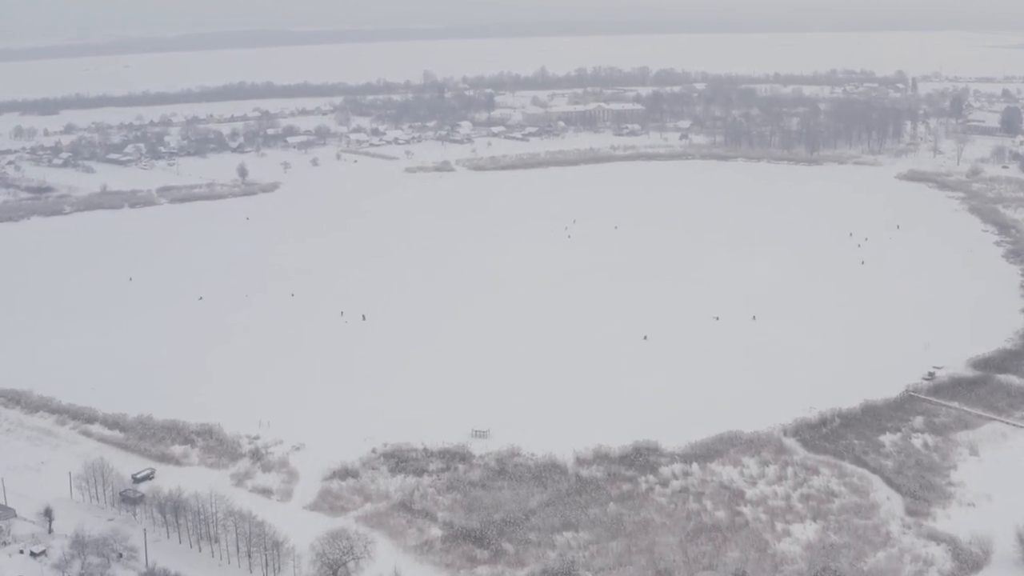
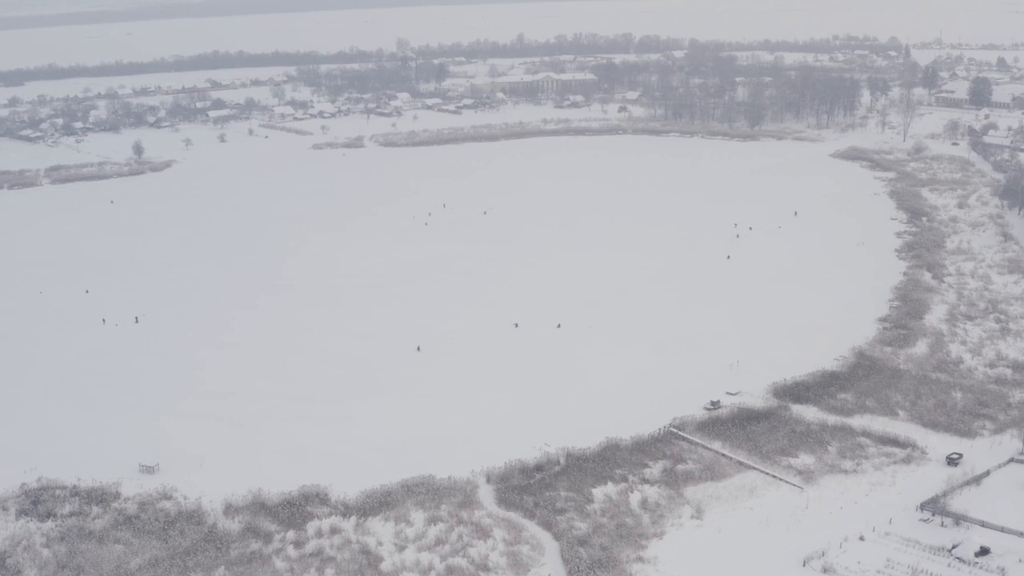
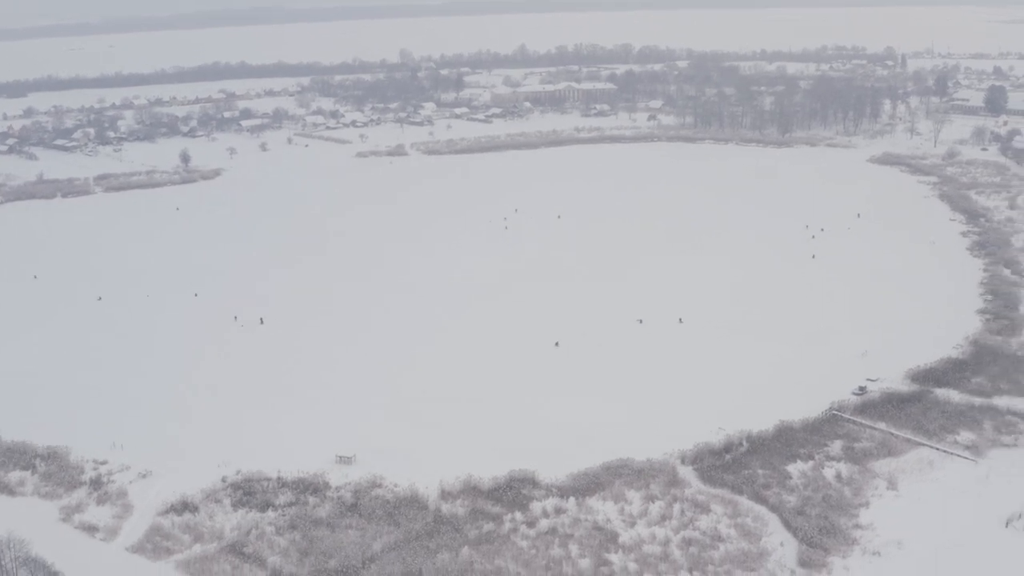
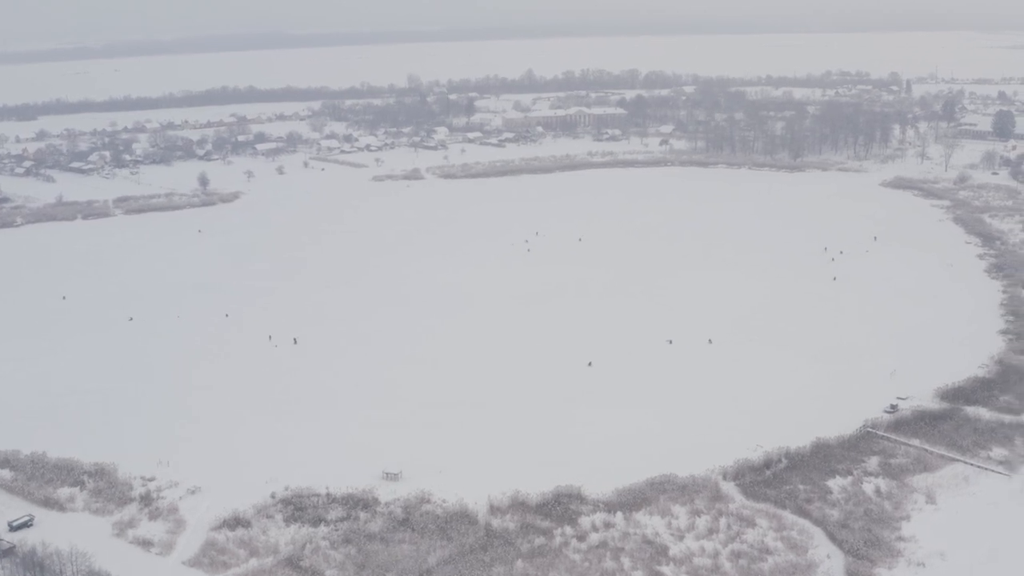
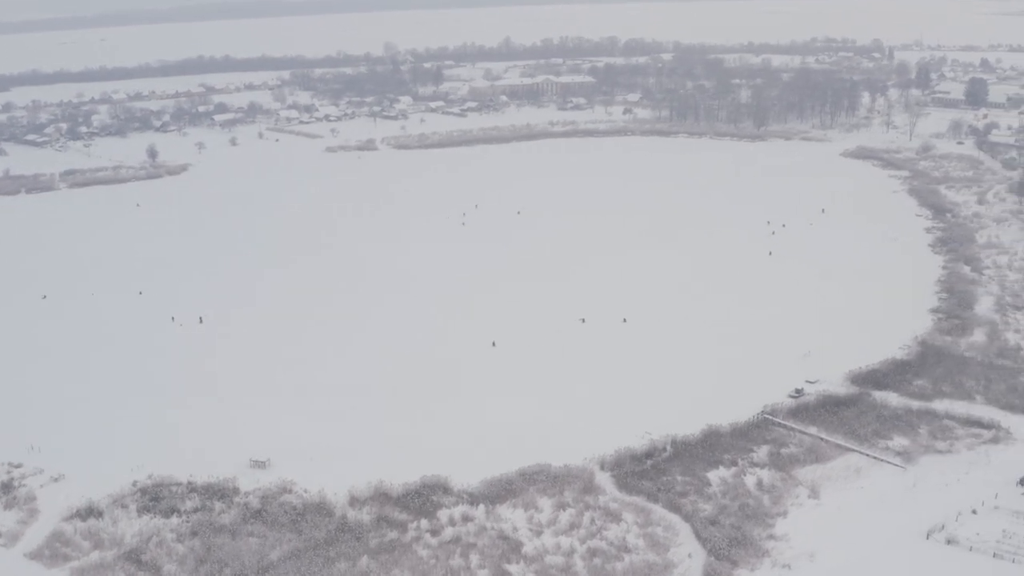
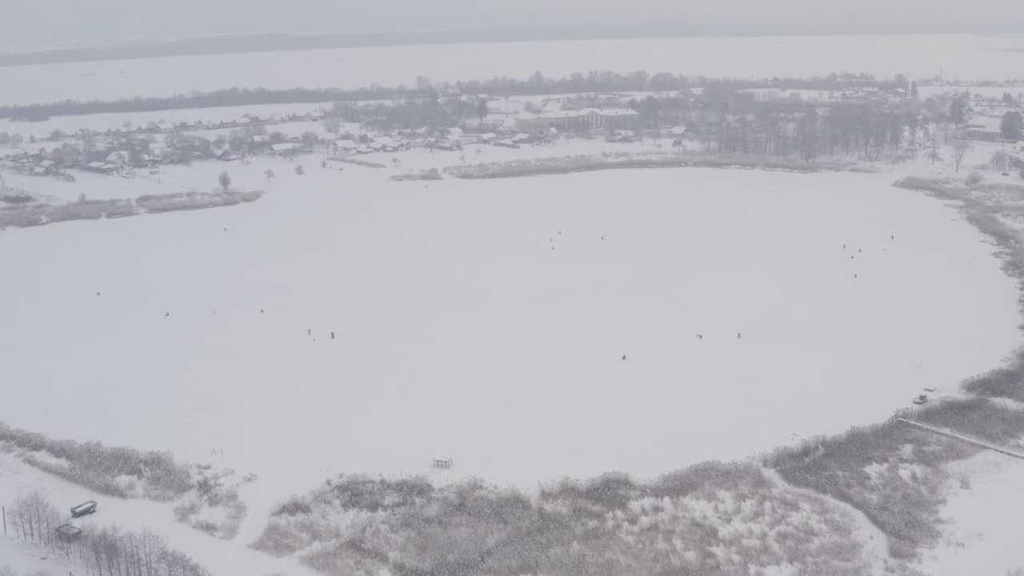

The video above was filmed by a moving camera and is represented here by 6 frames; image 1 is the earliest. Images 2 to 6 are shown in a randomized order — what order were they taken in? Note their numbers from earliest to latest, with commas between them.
6, 4, 3, 5, 2
